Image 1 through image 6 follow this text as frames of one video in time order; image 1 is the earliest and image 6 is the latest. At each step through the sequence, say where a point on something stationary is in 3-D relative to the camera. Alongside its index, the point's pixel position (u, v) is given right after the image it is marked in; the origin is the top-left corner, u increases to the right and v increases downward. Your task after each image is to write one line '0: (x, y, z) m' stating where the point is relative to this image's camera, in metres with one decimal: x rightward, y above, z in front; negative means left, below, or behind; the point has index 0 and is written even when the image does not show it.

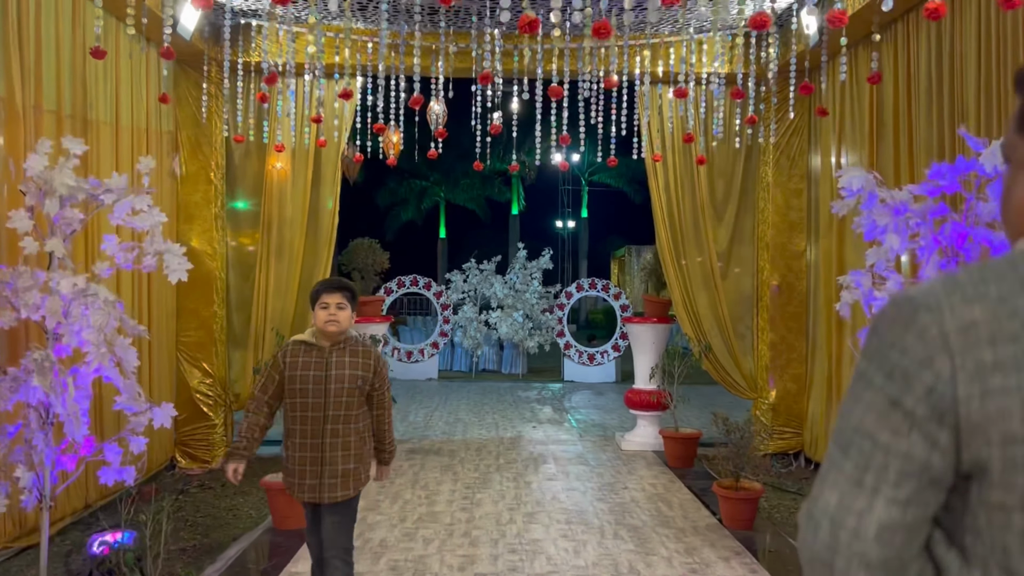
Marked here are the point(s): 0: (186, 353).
0: (-2.1, -0.4, +5.4) m
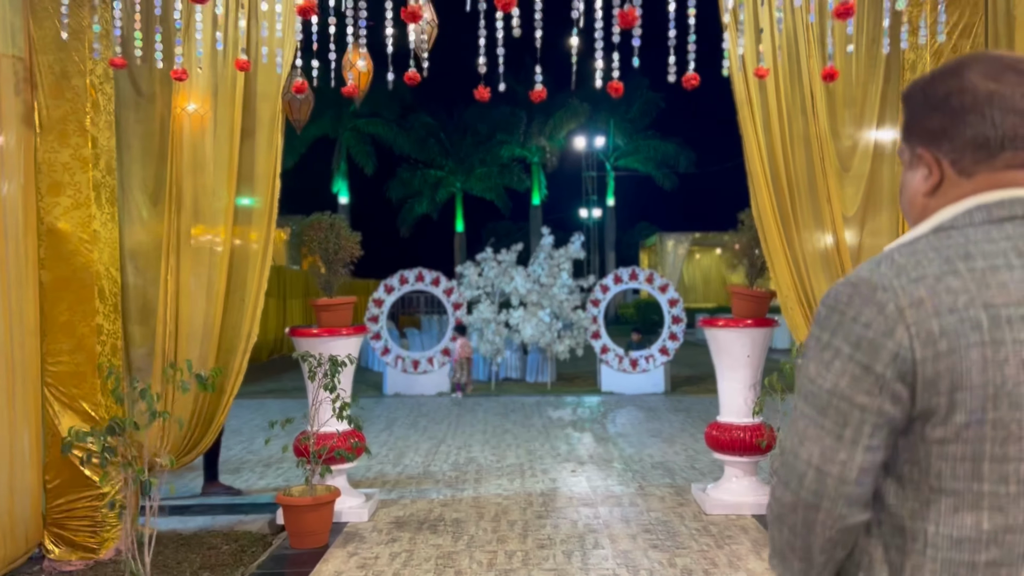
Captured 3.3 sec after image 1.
0: (-2.0, -0.4, +3.6) m
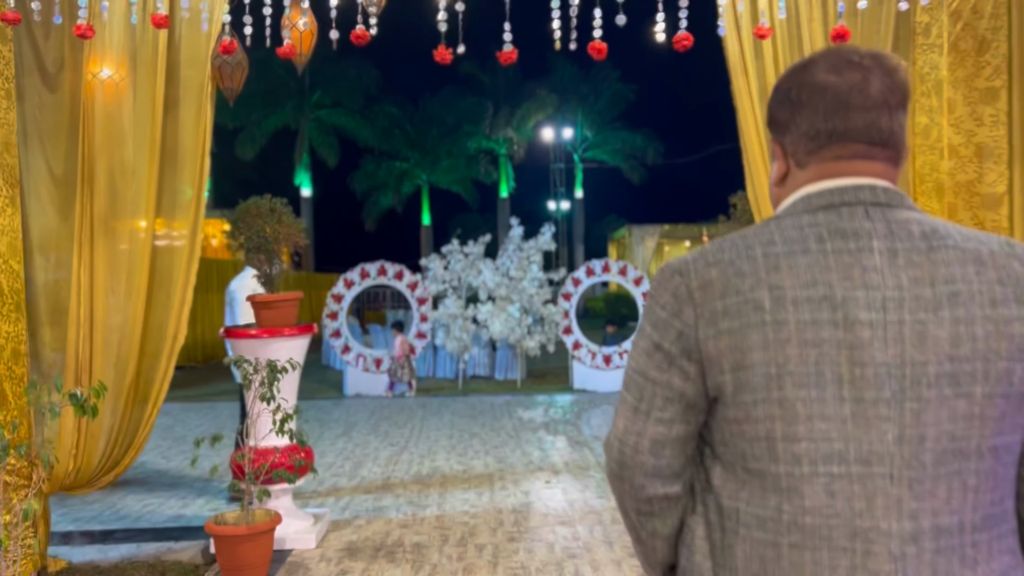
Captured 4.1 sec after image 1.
0: (-2.1, -0.4, +3.1) m
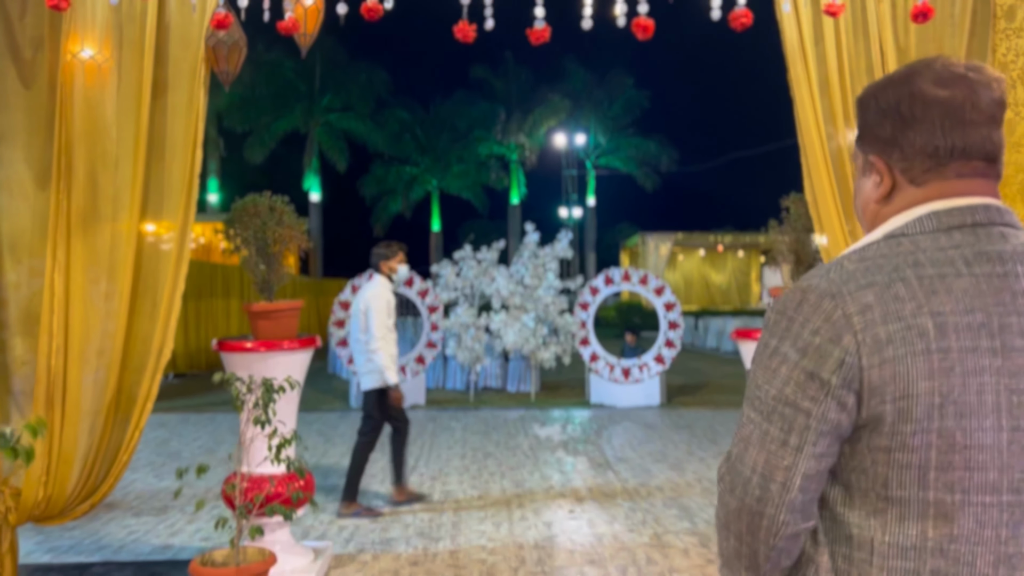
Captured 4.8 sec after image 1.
0: (-2.0, -0.4, +2.7) m
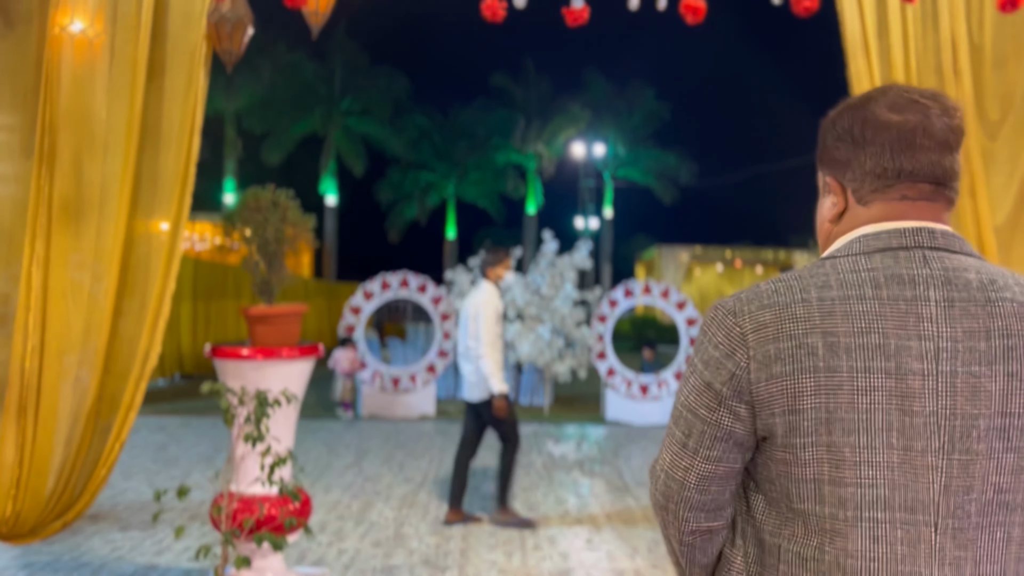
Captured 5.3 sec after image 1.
0: (-2.0, -0.4, +2.5) m
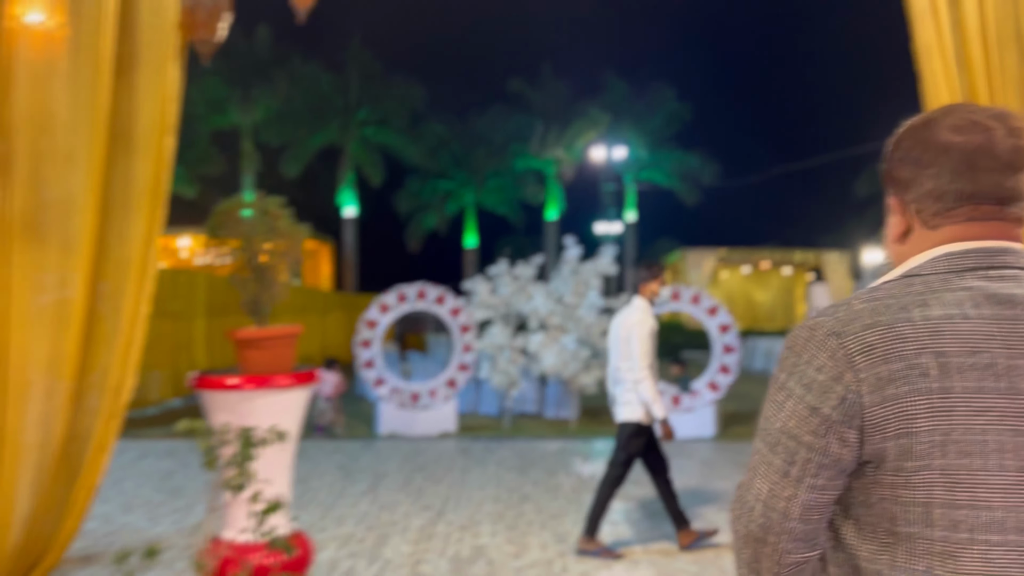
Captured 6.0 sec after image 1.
0: (-1.9, -0.5, +2.2) m
